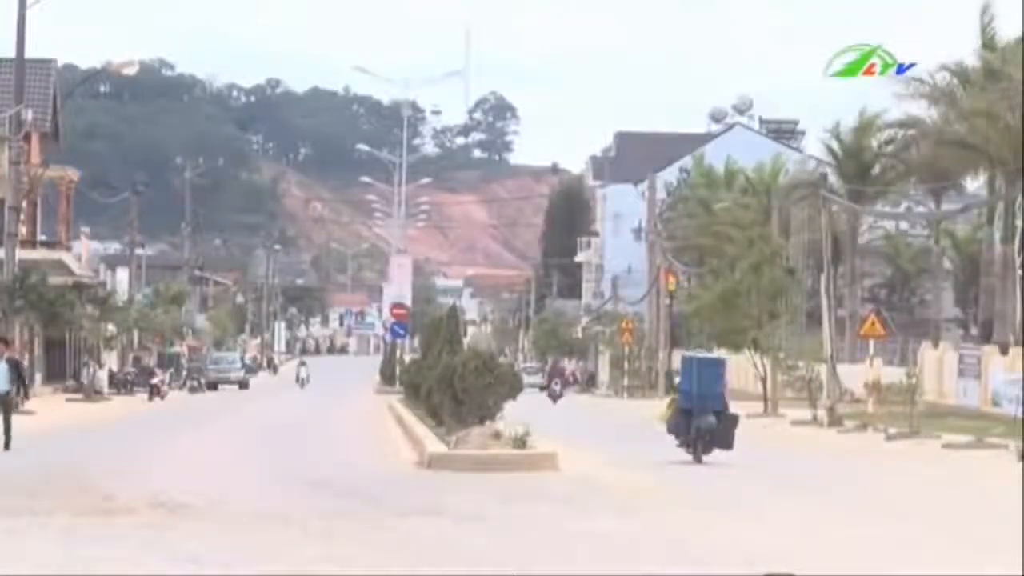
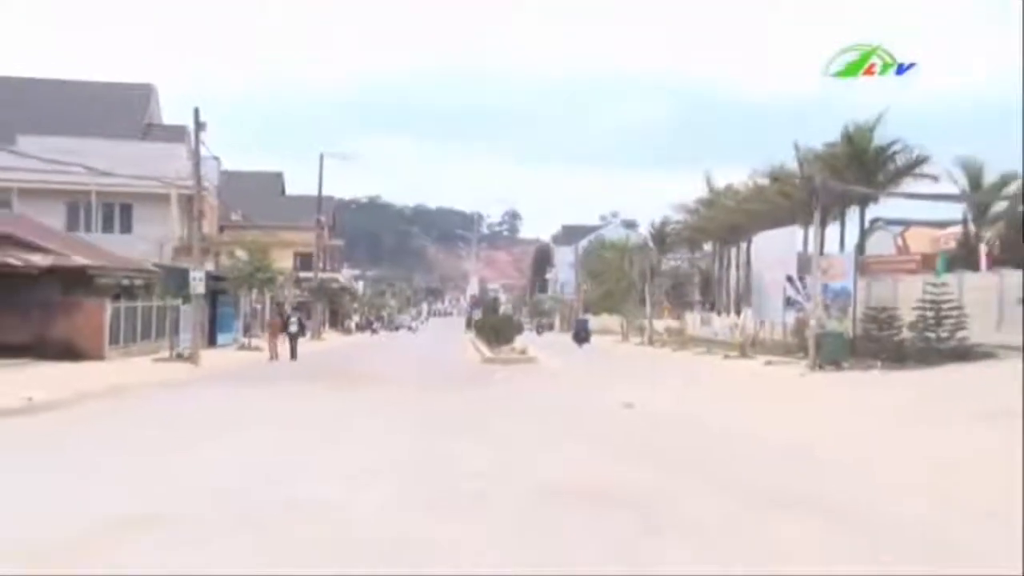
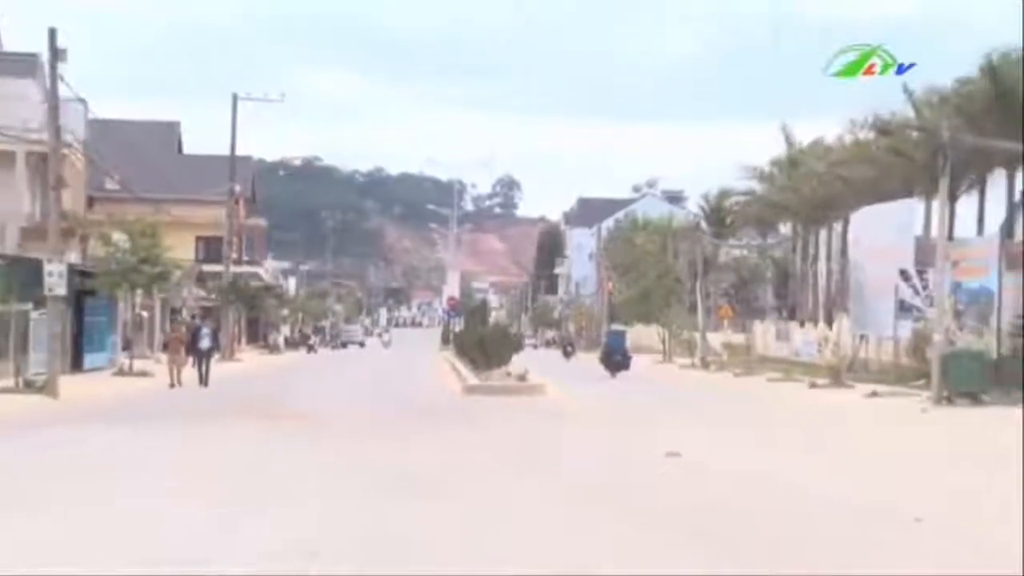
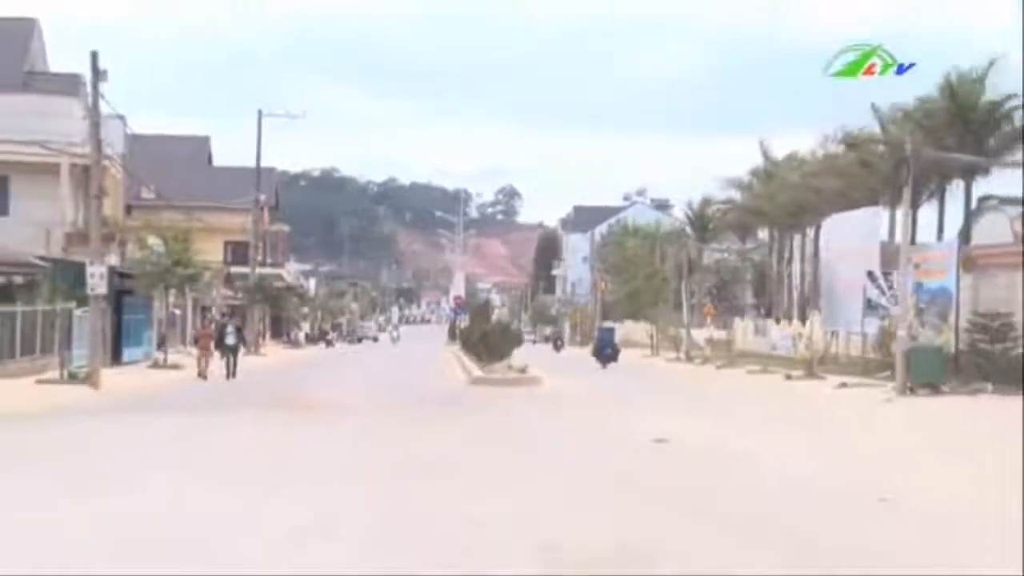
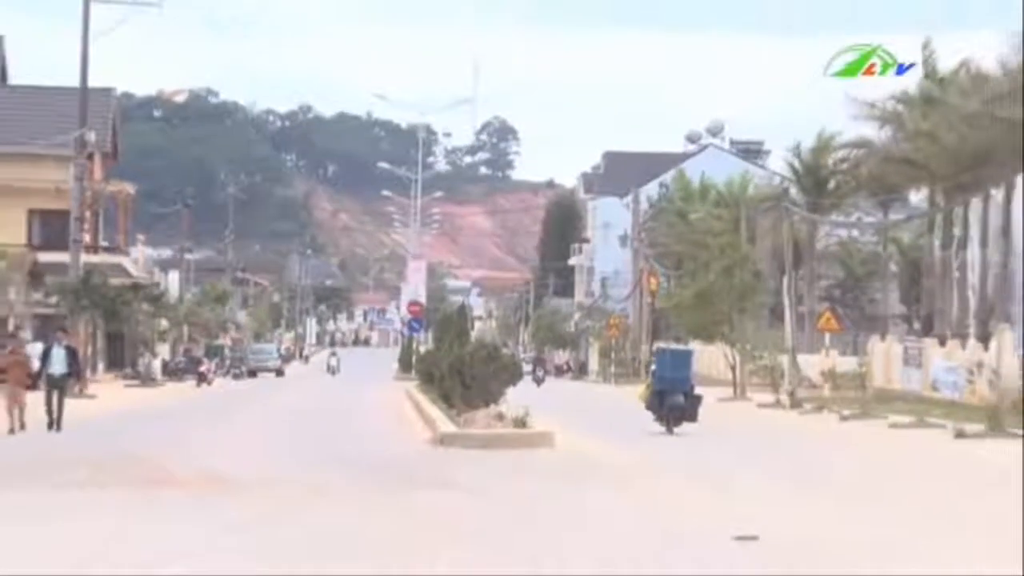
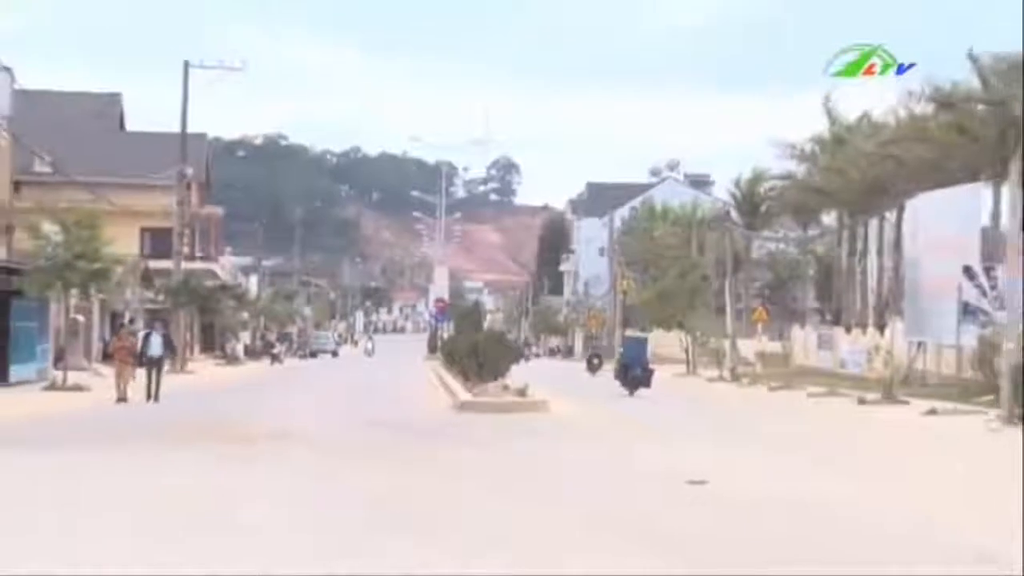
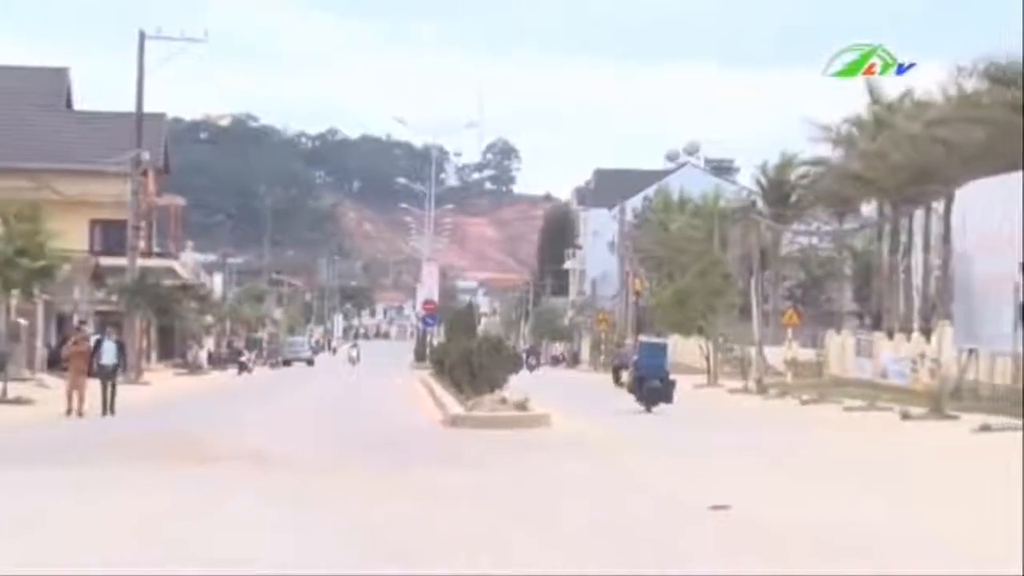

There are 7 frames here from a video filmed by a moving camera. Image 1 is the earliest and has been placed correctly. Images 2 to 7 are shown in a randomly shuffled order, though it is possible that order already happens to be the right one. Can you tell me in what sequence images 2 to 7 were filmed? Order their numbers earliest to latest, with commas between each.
5, 7, 6, 3, 4, 2
